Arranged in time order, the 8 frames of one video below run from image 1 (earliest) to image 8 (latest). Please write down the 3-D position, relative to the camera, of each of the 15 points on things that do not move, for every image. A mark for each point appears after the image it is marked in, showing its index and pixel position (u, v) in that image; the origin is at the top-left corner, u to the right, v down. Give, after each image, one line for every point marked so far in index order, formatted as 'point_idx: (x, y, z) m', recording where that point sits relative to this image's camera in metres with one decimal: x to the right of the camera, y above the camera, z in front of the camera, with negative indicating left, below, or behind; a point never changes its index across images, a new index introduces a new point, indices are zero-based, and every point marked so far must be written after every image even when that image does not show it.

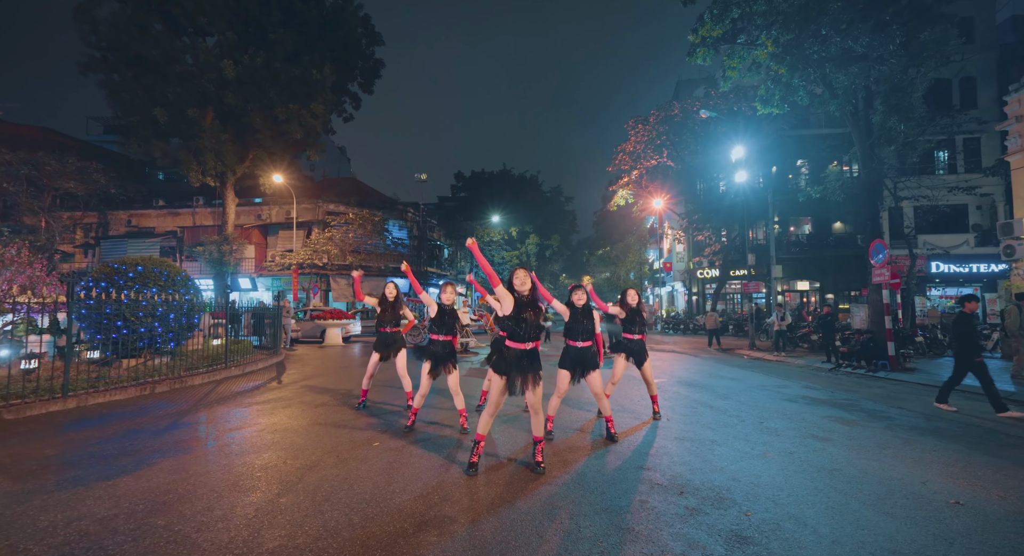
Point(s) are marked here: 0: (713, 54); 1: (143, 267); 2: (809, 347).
0: (+6.5, +7.2, +15.4) m
1: (-7.8, +0.2, +9.9) m
2: (+11.3, -2.6, +18.0) m
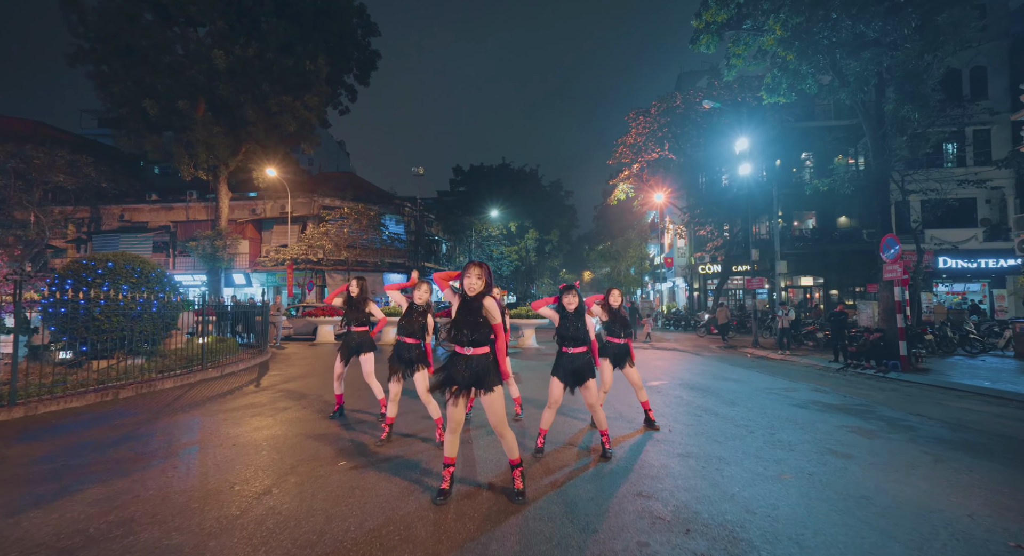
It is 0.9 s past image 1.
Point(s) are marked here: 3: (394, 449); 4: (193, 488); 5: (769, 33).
0: (+6.4, +7.3, +14.7) m
1: (-7.9, +0.3, +9.3) m
2: (+11.2, -2.5, +17.4) m
3: (-1.1, -1.7, +4.8) m
4: (-2.4, -1.6, +3.5) m
5: (+7.2, +6.9, +13.1) m
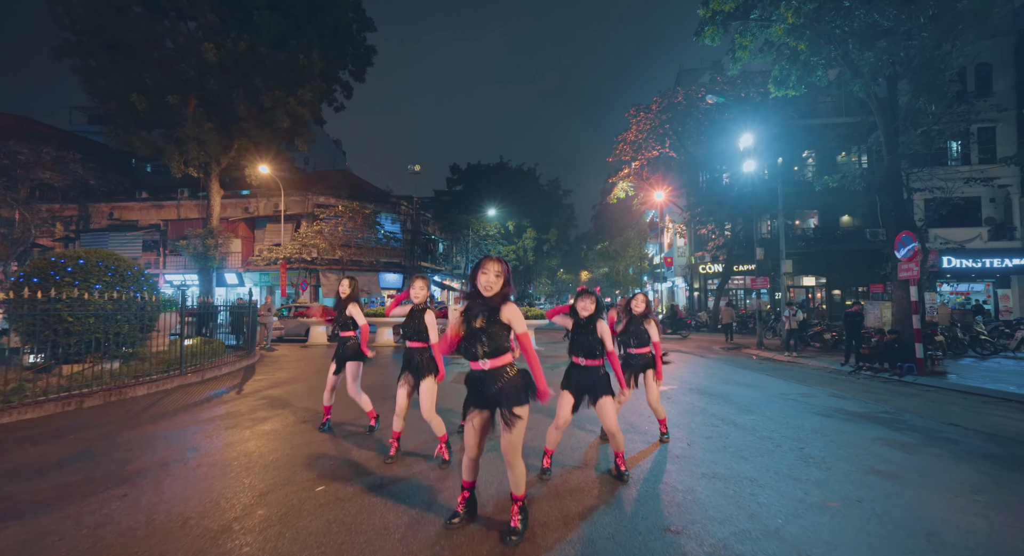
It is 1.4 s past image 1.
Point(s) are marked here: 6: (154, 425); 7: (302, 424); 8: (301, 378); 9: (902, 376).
0: (+6.3, +7.4, +14.2) m
1: (-7.9, +0.3, +8.7) m
2: (+11.1, -2.5, +17.0) m
3: (-1.1, -1.7, +4.2) m
4: (-2.4, -1.6, +3.0) m
5: (+7.2, +6.9, +12.6) m
6: (-4.5, -1.8, +5.9) m
7: (-2.7, -1.9, +6.1) m
8: (-4.5, -2.1, +10.0) m
9: (+9.2, -2.3, +11.1) m
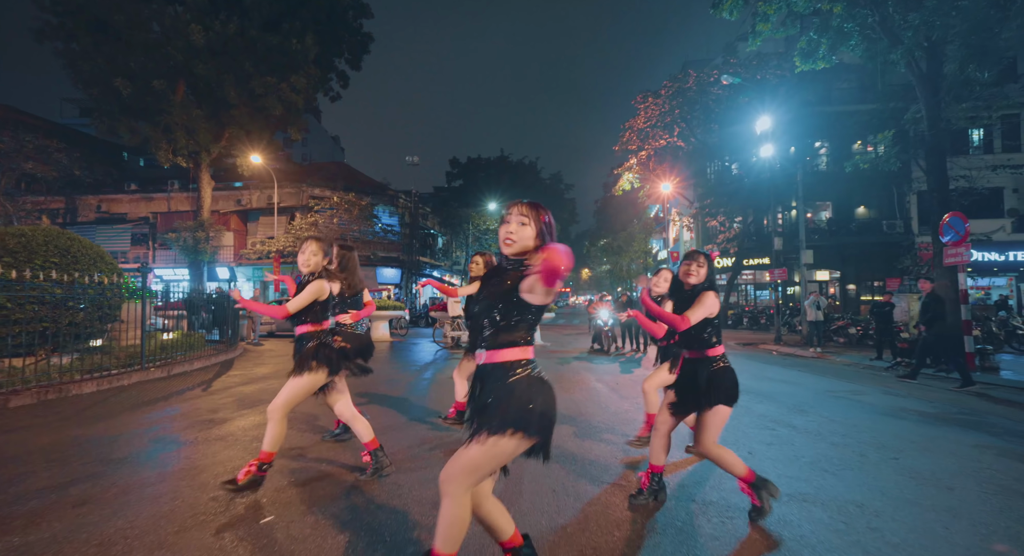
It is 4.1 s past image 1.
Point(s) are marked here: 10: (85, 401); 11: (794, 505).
0: (+6.5, +7.7, +13.2) m
1: (-7.8, +0.6, +7.7) m
2: (+11.3, -2.2, +15.9) m
3: (-1.0, -1.4, +3.2) m
4: (-2.2, -1.3, +1.9) m
5: (+7.3, +7.2, +11.6) m
6: (-4.3, -1.5, +4.9) m
7: (-2.6, -1.6, +5.0) m
8: (-4.3, -1.8, +9.0) m
9: (+9.3, -2.0, +10.0) m
10: (-5.6, -1.6, +6.2) m
11: (+1.8, -1.4, +2.9) m
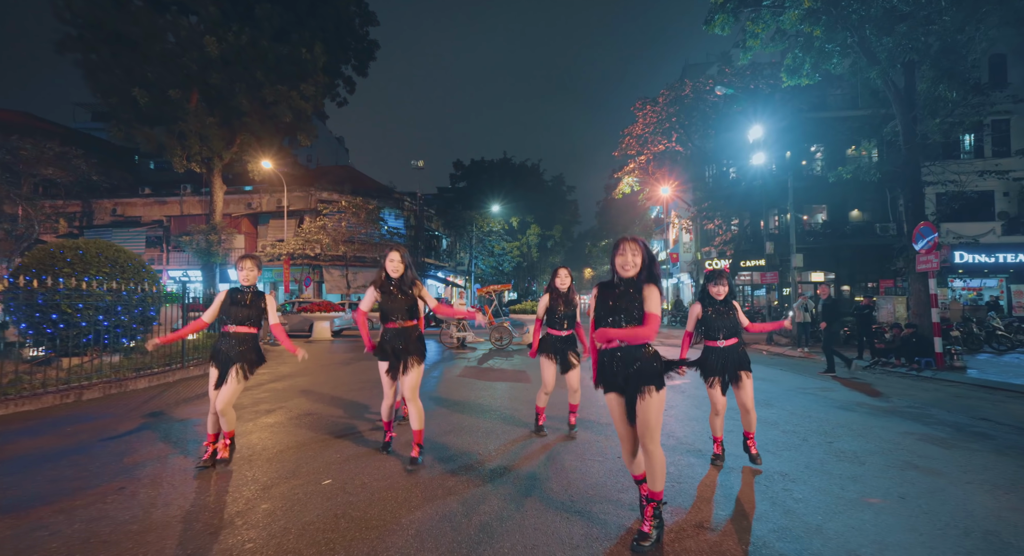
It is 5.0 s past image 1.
0: (+6.5, +7.6, +13.9) m
1: (-7.8, +0.5, +8.6) m
2: (+11.4, -2.3, +16.7) m
3: (-1.0, -1.6, +4.0) m
4: (-2.2, -1.4, +2.8) m
5: (+7.4, +7.1, +12.3) m
6: (-4.3, -1.7, +5.7) m
7: (-2.5, -1.7, +5.9) m
8: (-4.3, -2.0, +9.8) m
9: (+9.4, -2.1, +10.8) m
10: (-5.6, -1.8, +7.1) m
11: (+1.8, -1.6, +3.8) m
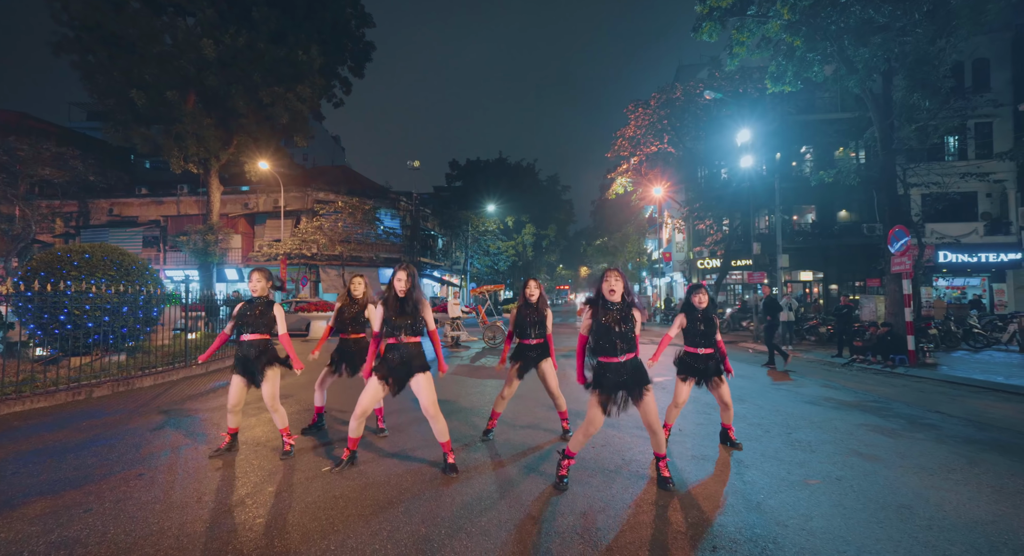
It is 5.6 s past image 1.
0: (+6.3, +7.5, +14.4) m
1: (-8.0, +0.4, +8.9) m
2: (+11.1, -2.3, +17.2) m
3: (-1.1, -1.6, +4.4) m
4: (-2.4, -1.5, +3.2) m
5: (+7.2, +7.0, +12.7) m
6: (-4.5, -1.7, +6.1) m
7: (-2.7, -1.8, +6.2) m
8: (-4.5, -2.0, +10.2) m
9: (+9.2, -2.2, +11.3) m
10: (-5.8, -1.8, +7.4) m
11: (+1.6, -1.6, +4.2) m
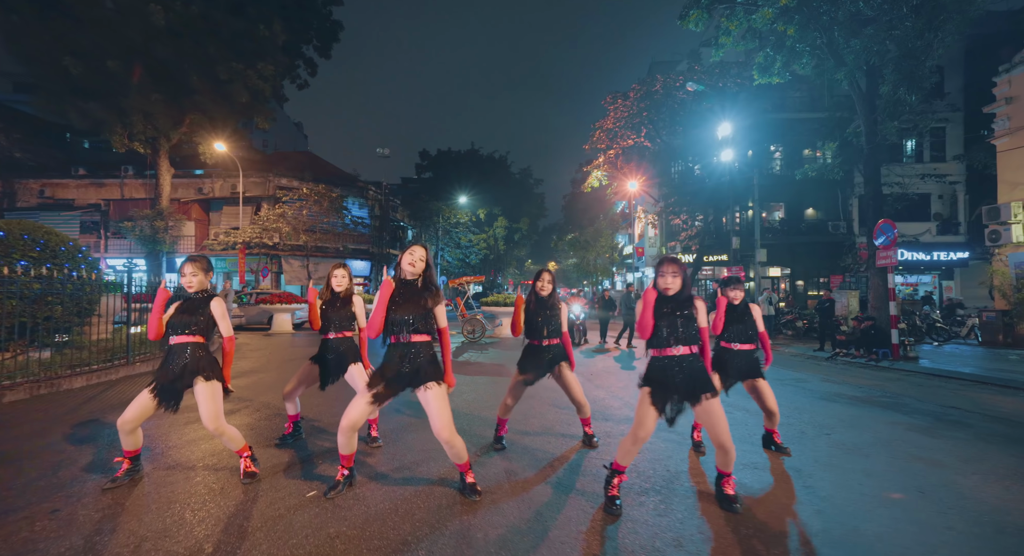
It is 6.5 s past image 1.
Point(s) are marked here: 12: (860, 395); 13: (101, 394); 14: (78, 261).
0: (+5.8, +7.7, +14.0) m
1: (-8.1, +0.7, +7.6) m
2: (+10.3, -2.1, +17.3) m
3: (-1.0, -1.4, +3.6) m
4: (-2.1, -1.3, +2.3) m
5: (+6.8, +7.2, +12.5) m
6: (-4.4, -1.5, +5.1) m
7: (-2.7, -1.6, +5.4) m
8: (-4.8, -1.7, +9.2) m
9: (+8.8, -2.0, +11.2) m
10: (-5.8, -1.6, +6.3) m
11: (+1.8, -1.5, +3.6) m
12: (+5.1, -1.7, +6.9) m
13: (-5.7, -1.6, +6.5) m
14: (-7.9, +0.3, +8.7) m
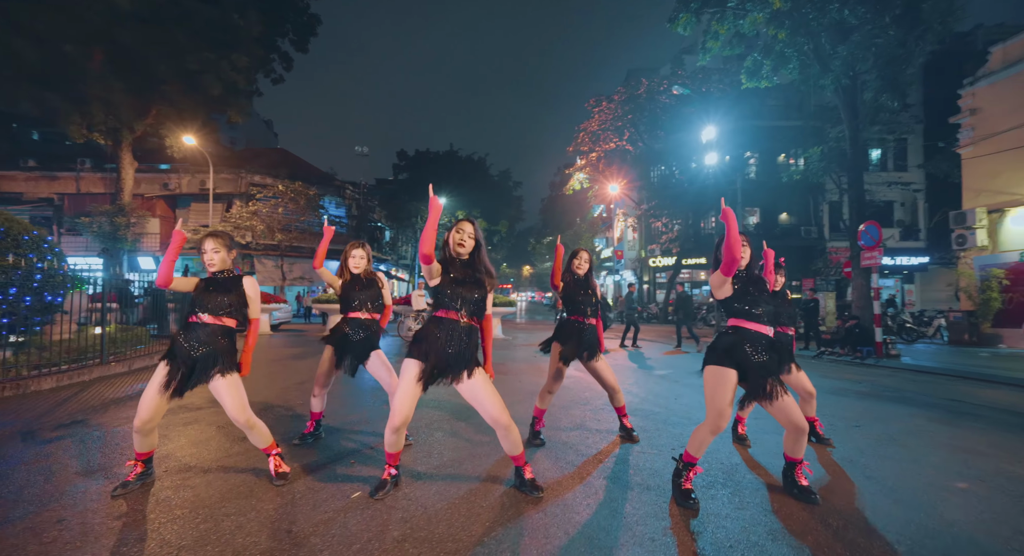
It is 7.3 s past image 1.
0: (+5.6, +7.7, +14.2) m
1: (-8.0, +0.8, +6.9) m
2: (+9.8, -2.1, +17.6) m
3: (-0.6, -1.3, +3.4) m
4: (-1.7, -1.2, +2.0) m
5: (+6.7, +7.2, +12.7) m
6: (-4.2, -1.4, +4.6) m
7: (-2.4, -1.4, +5.0) m
8: (-4.7, -1.6, +8.7) m
9: (+8.7, -2.0, +11.5) m
10: (-5.6, -1.4, +5.8) m
11: (+2.1, -1.4, +3.5) m
12: (+5.3, -1.7, +7.0) m
13: (-5.5, -1.5, +6.0) m
14: (-7.9, +0.4, +8.1) m
